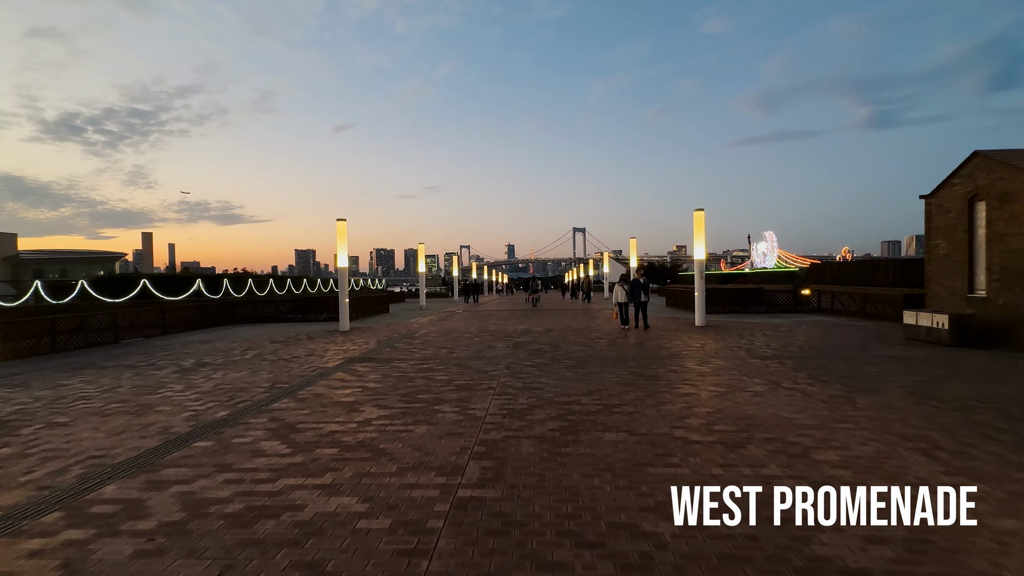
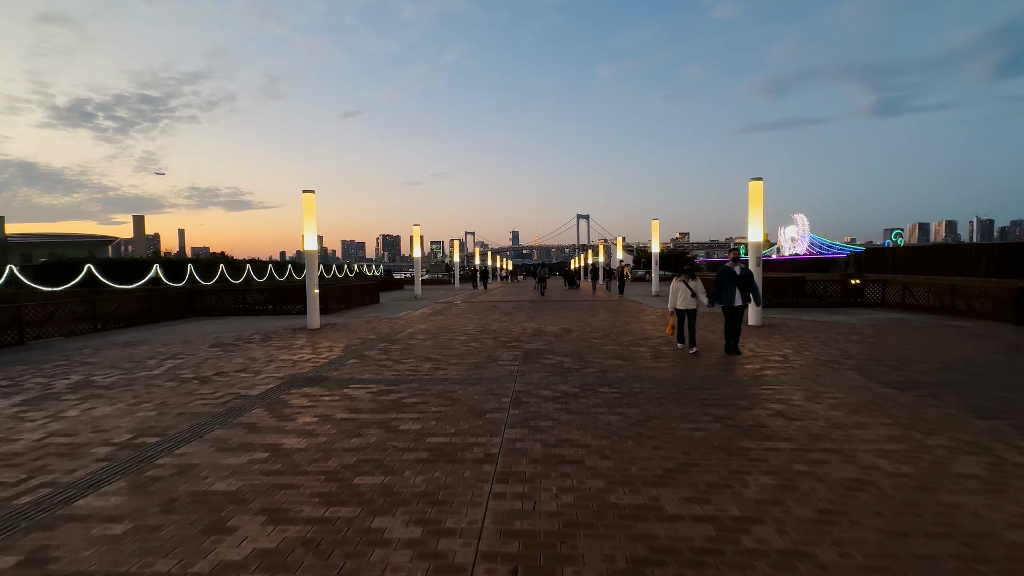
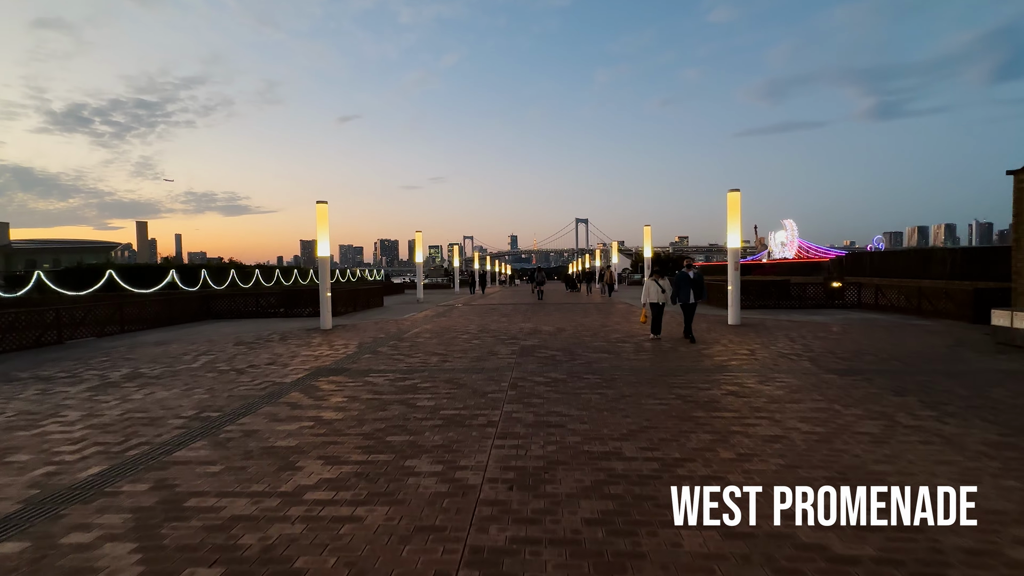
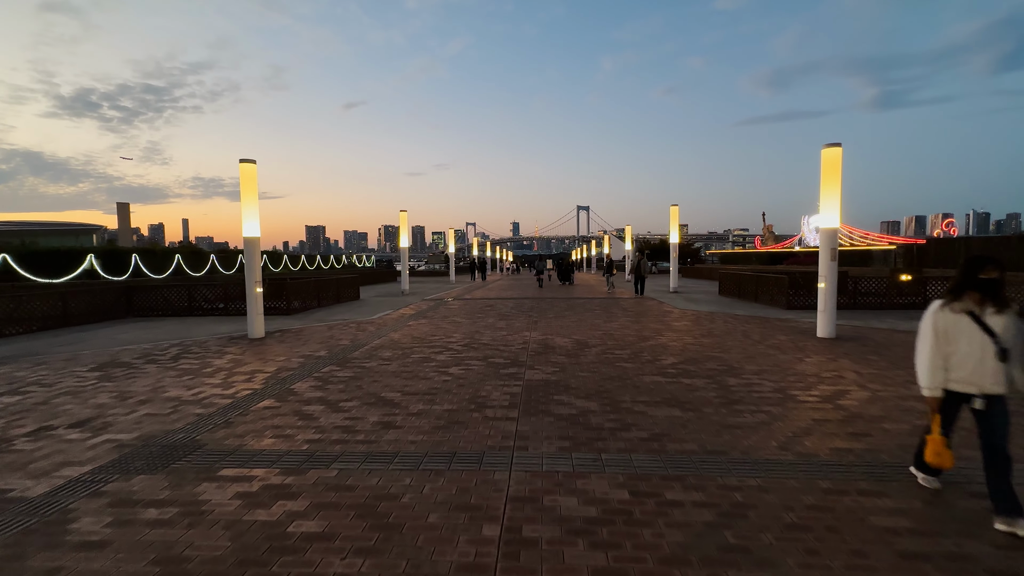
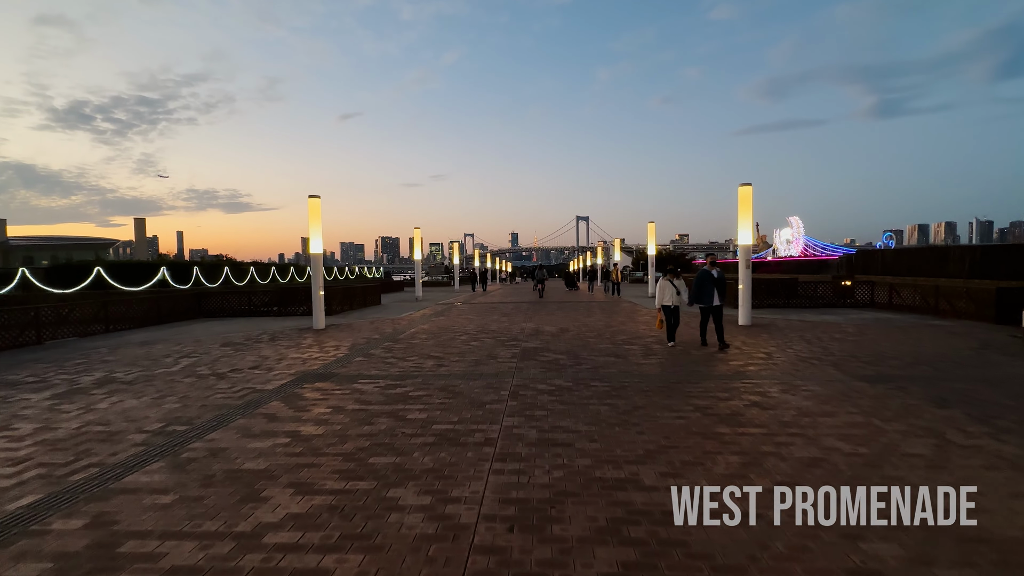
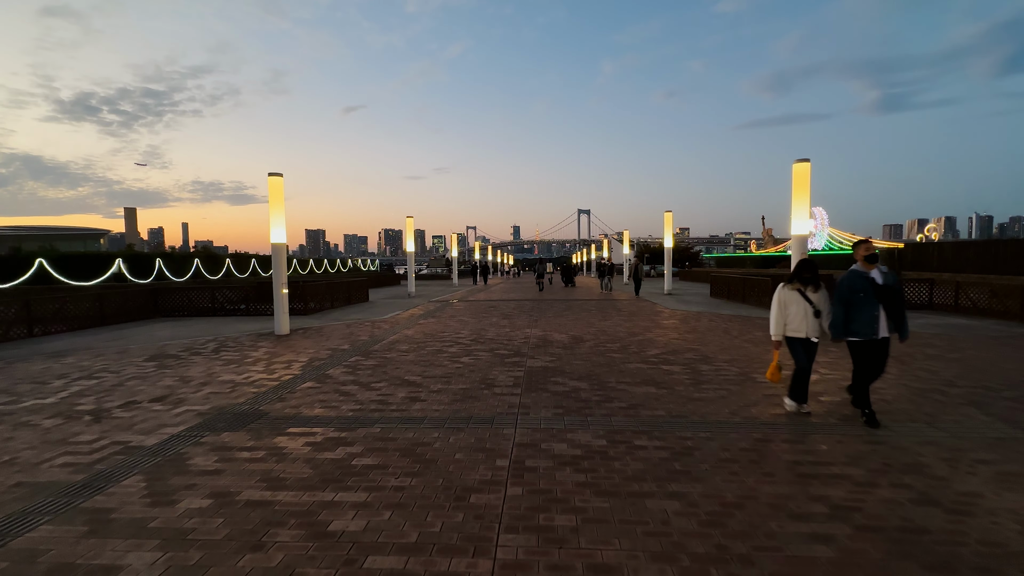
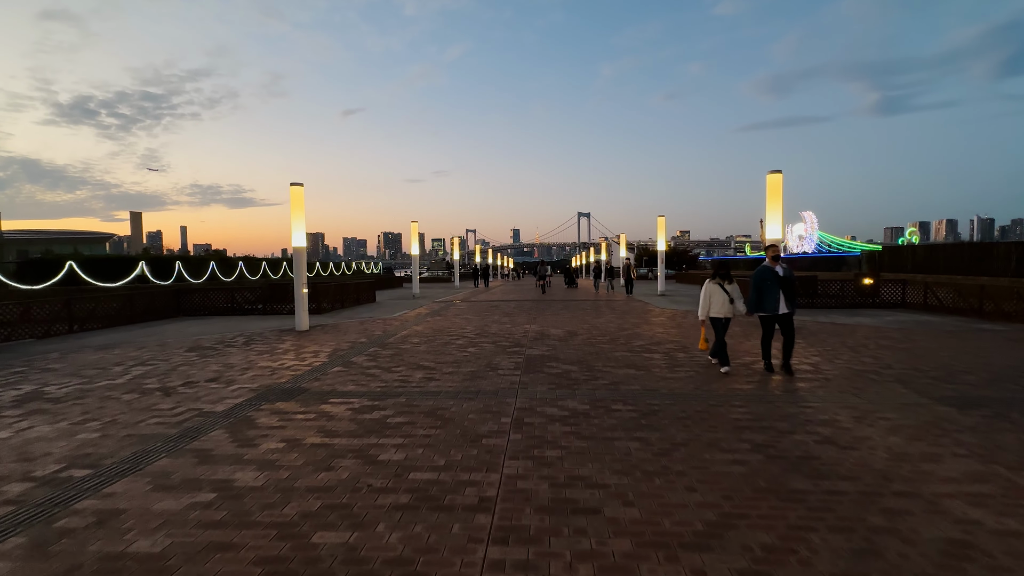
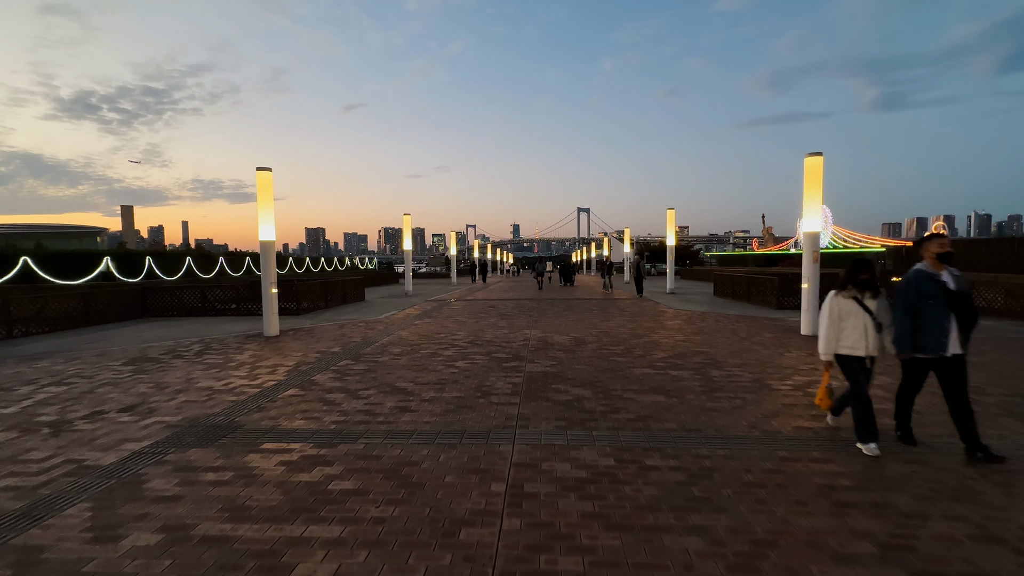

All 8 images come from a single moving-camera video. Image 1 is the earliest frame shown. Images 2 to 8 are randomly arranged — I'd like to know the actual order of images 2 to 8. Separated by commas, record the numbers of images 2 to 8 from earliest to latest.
3, 5, 2, 7, 6, 8, 4
